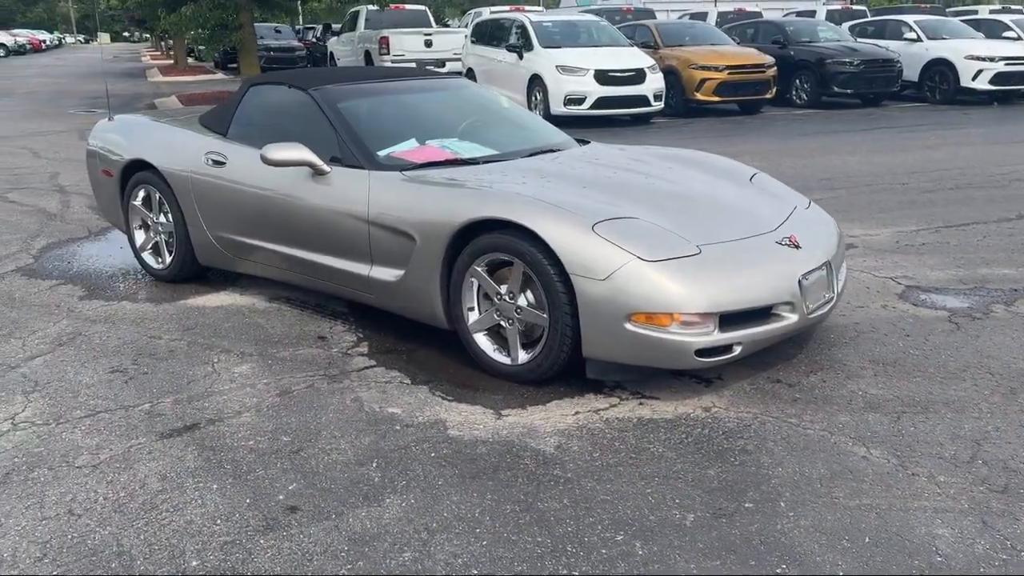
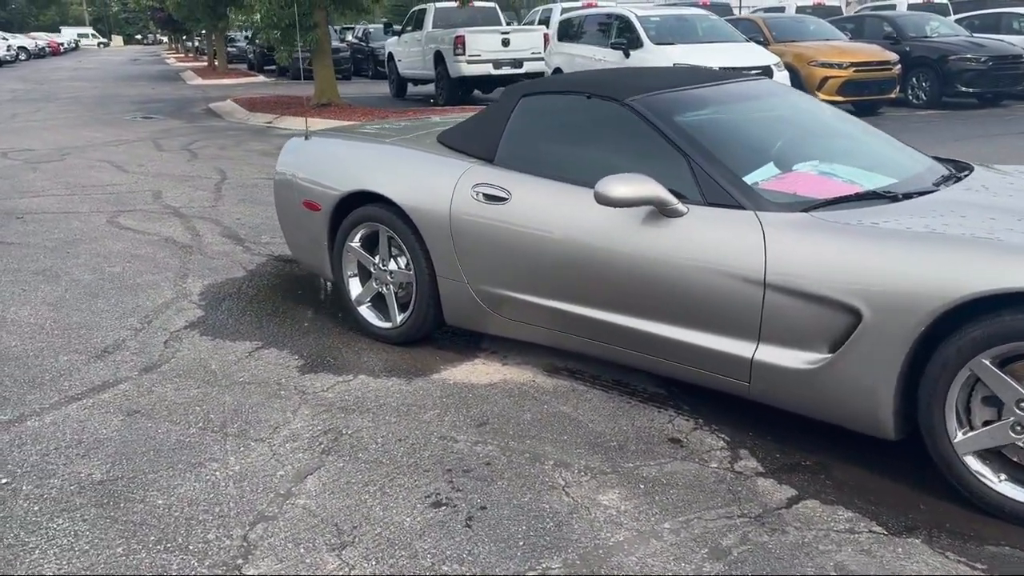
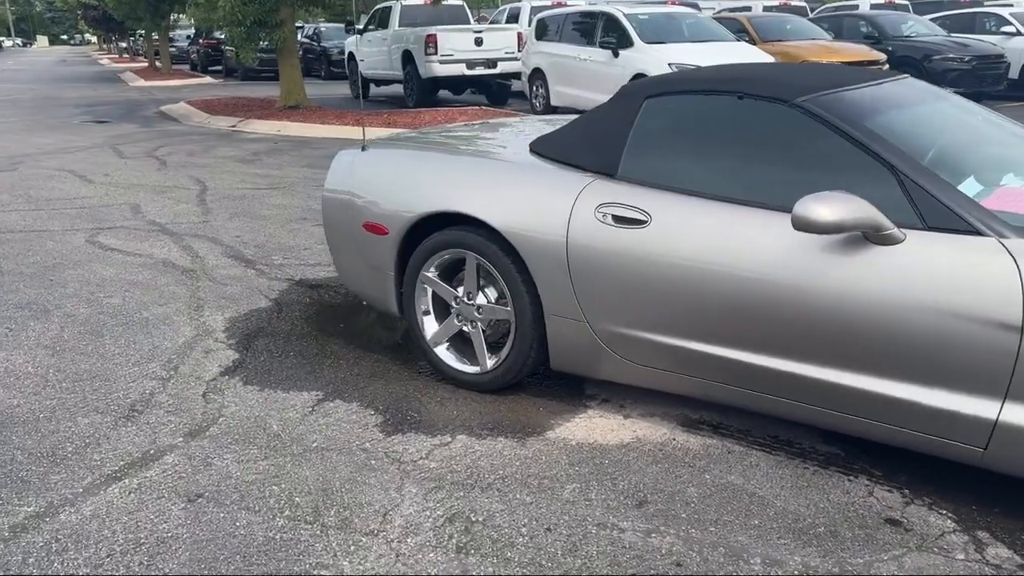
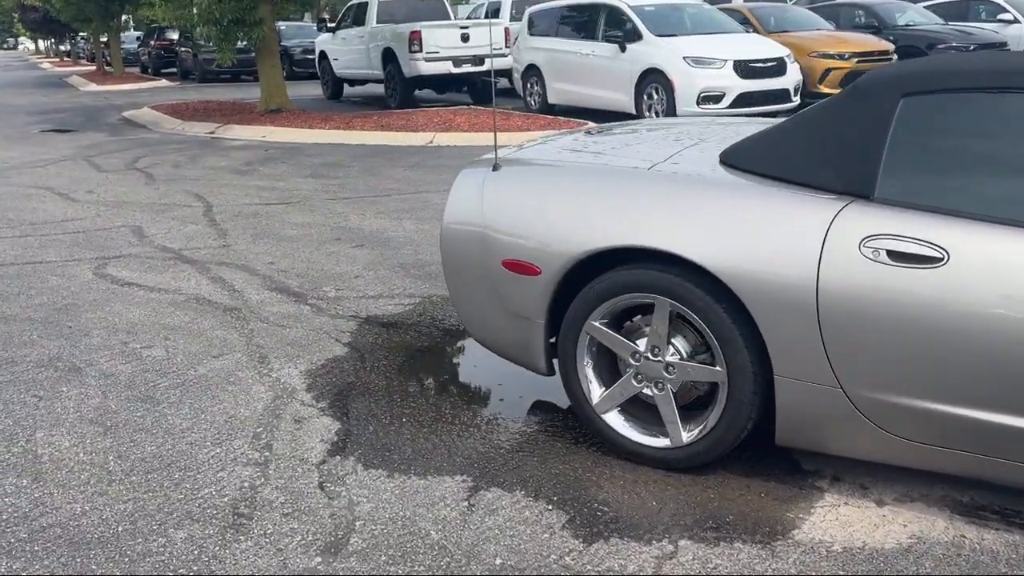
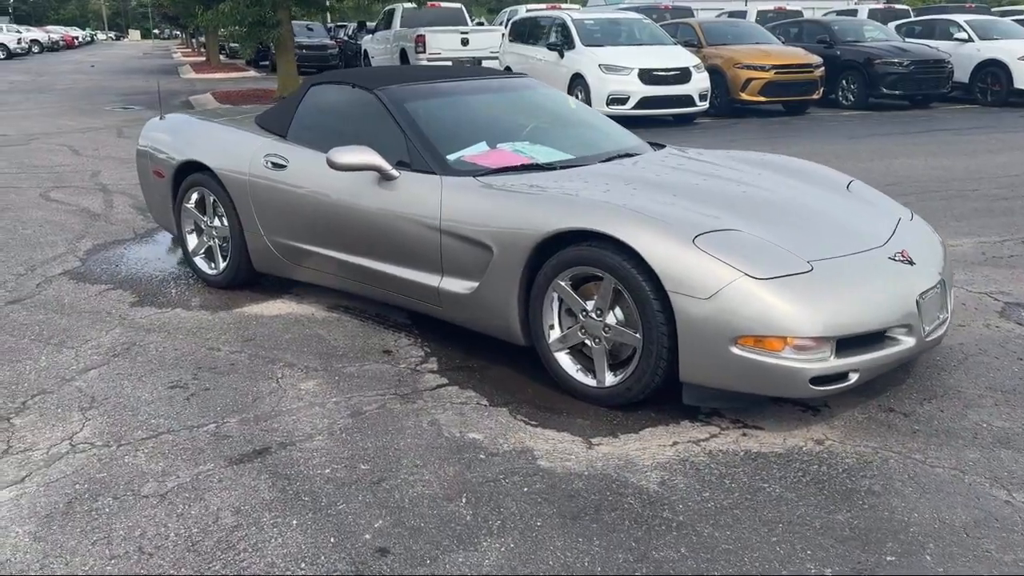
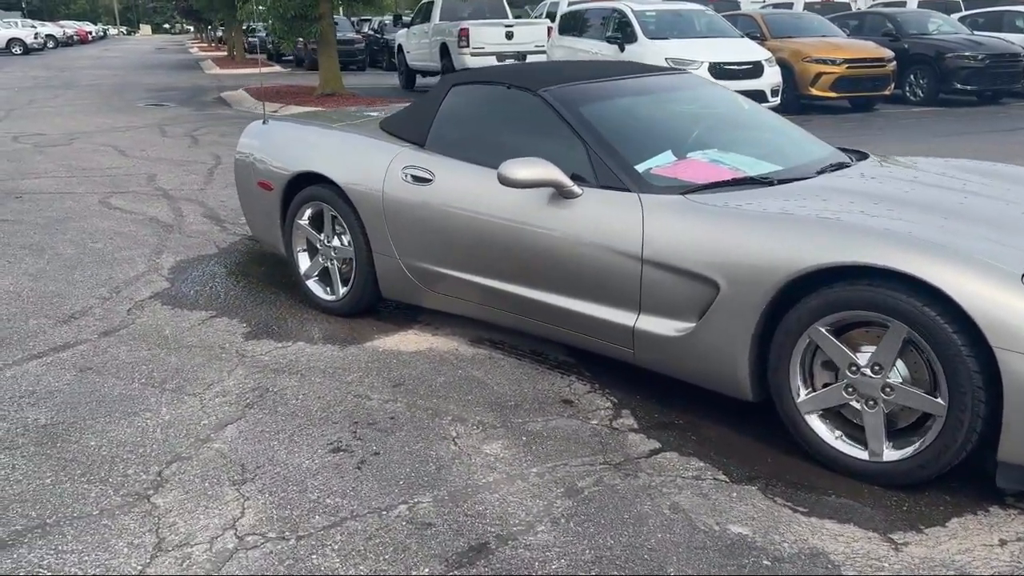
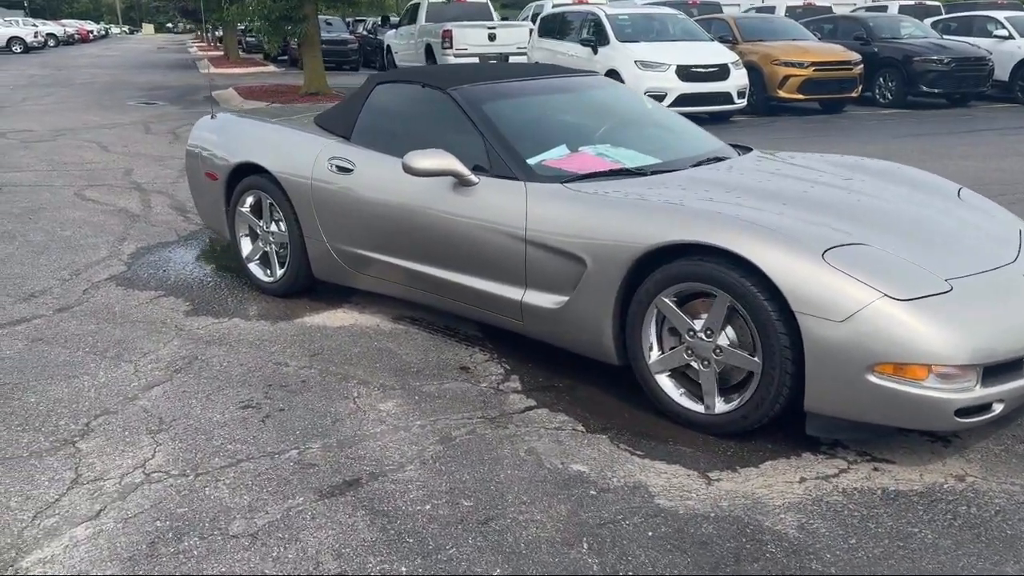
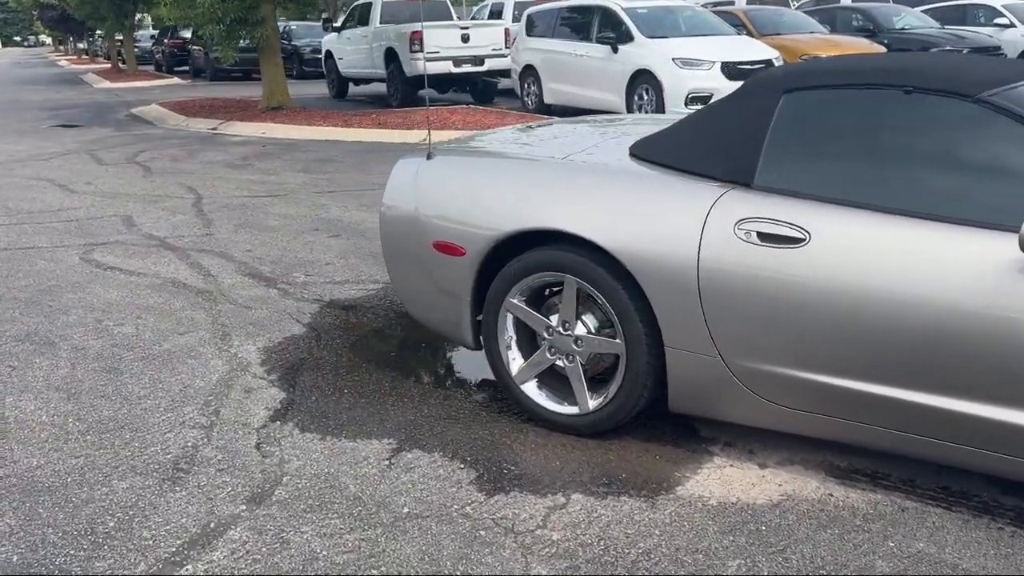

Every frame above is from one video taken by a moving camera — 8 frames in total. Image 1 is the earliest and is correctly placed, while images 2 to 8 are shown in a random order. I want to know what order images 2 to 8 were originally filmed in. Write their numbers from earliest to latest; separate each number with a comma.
5, 7, 6, 2, 3, 8, 4
